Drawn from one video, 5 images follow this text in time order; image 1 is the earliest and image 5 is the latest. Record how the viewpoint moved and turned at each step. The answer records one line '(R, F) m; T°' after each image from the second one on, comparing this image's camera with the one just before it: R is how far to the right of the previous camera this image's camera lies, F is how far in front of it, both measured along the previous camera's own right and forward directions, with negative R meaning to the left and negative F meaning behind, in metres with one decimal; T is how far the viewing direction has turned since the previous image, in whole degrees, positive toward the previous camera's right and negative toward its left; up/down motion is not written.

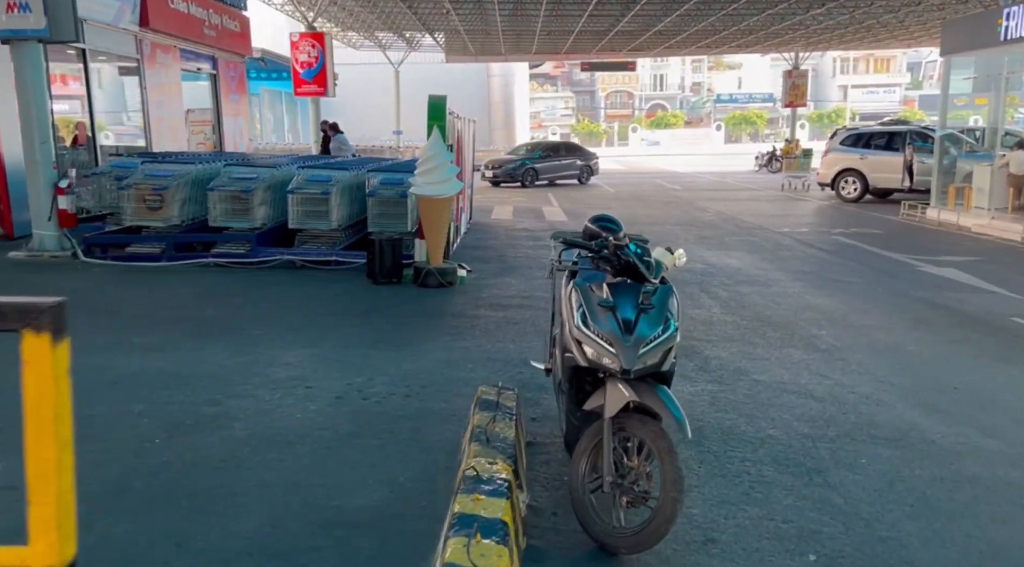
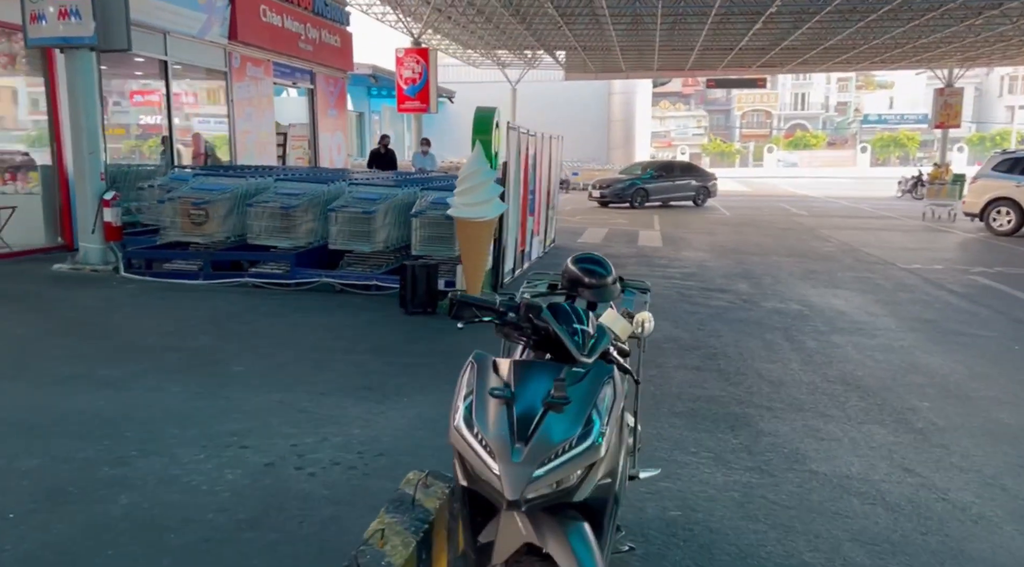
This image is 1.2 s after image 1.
(+0.8, +1.0) m; -9°
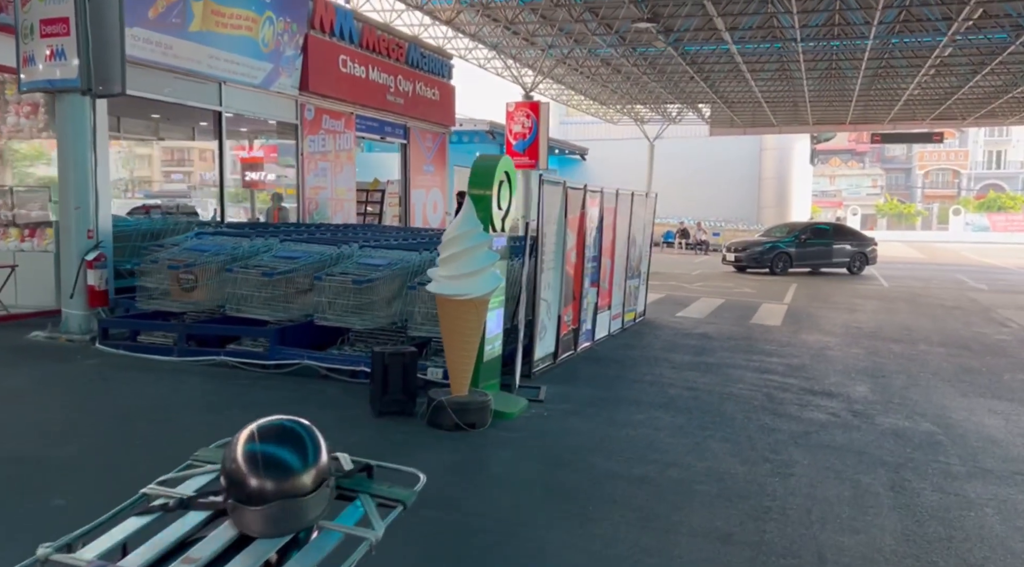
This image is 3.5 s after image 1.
(+1.2, +1.9) m; -12°
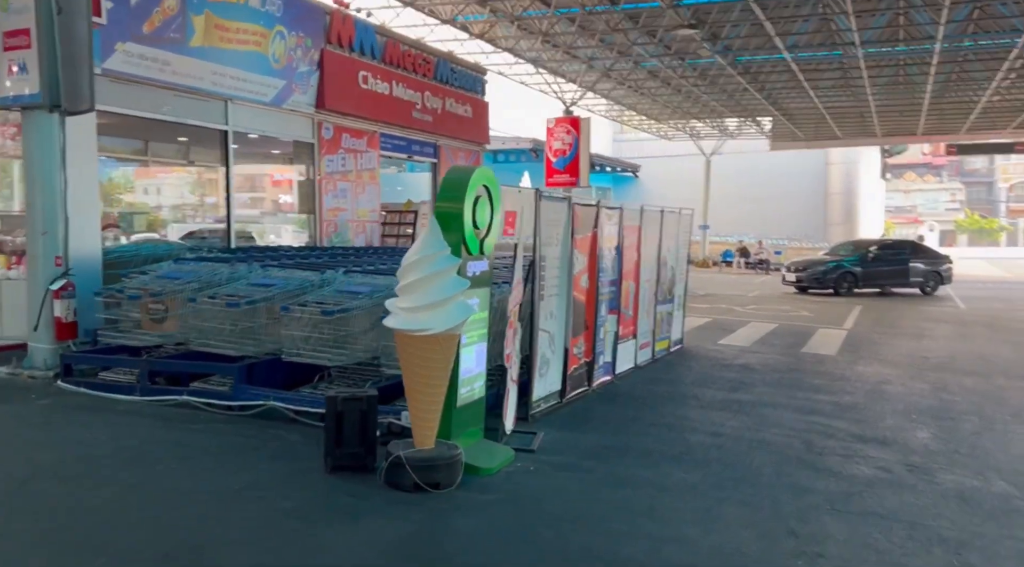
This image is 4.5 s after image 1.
(+0.6, +0.9) m; -5°
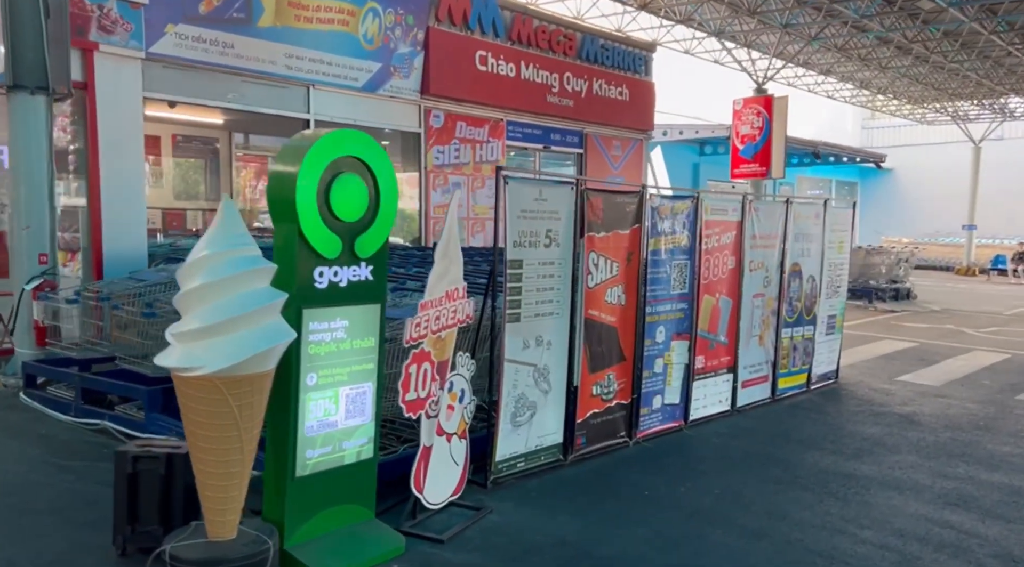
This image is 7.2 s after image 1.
(+1.7, +2.1) m; -18°
